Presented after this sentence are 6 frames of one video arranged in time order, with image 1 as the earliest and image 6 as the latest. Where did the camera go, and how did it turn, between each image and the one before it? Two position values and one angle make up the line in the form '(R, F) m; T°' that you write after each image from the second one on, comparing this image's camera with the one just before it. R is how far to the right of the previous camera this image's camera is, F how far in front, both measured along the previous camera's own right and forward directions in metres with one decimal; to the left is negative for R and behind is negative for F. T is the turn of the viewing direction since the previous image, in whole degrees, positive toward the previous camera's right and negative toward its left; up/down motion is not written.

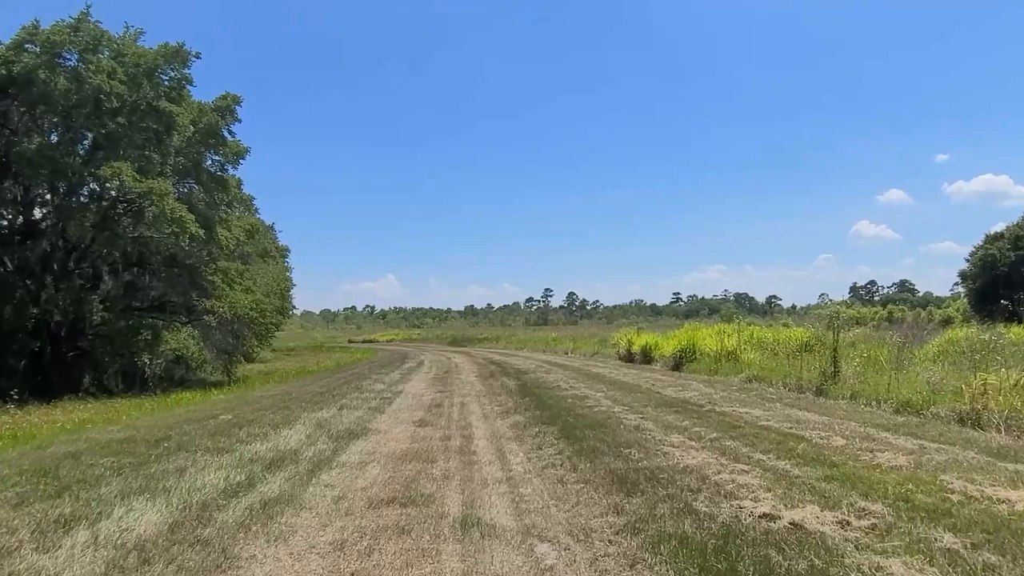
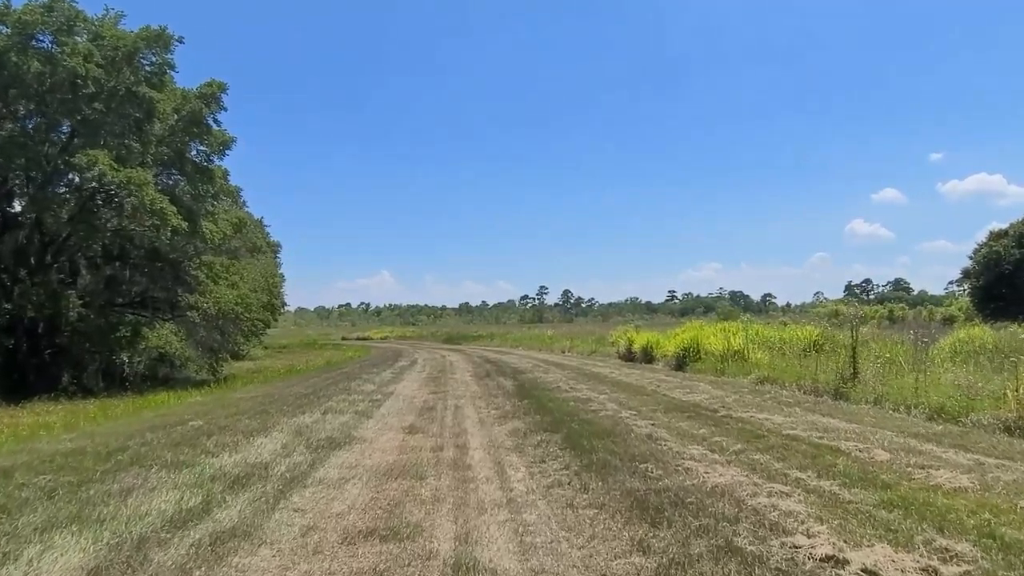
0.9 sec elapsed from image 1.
(-0.1, +1.0) m; 0°
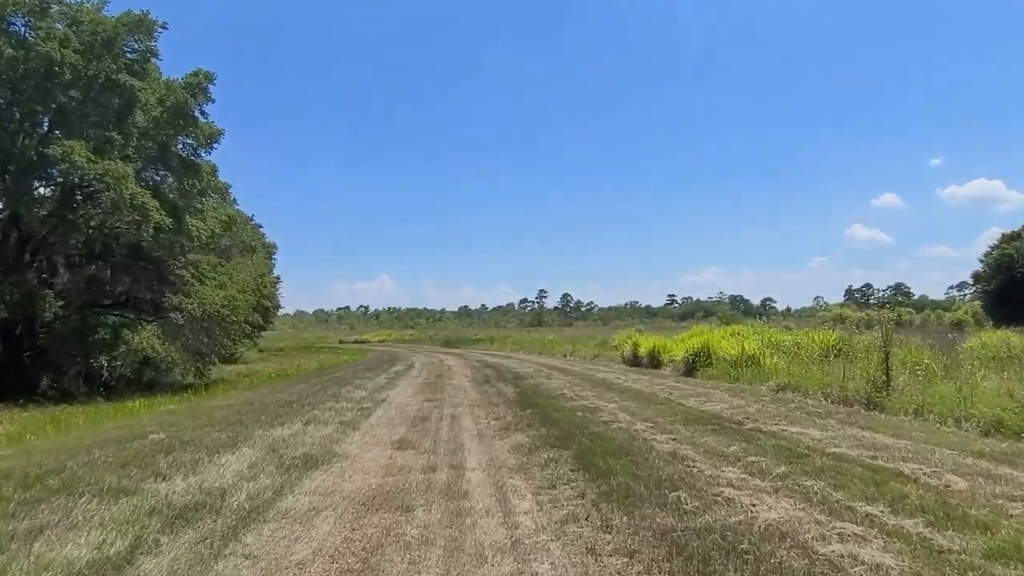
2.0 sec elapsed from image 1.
(-0.1, +1.2) m; 0°
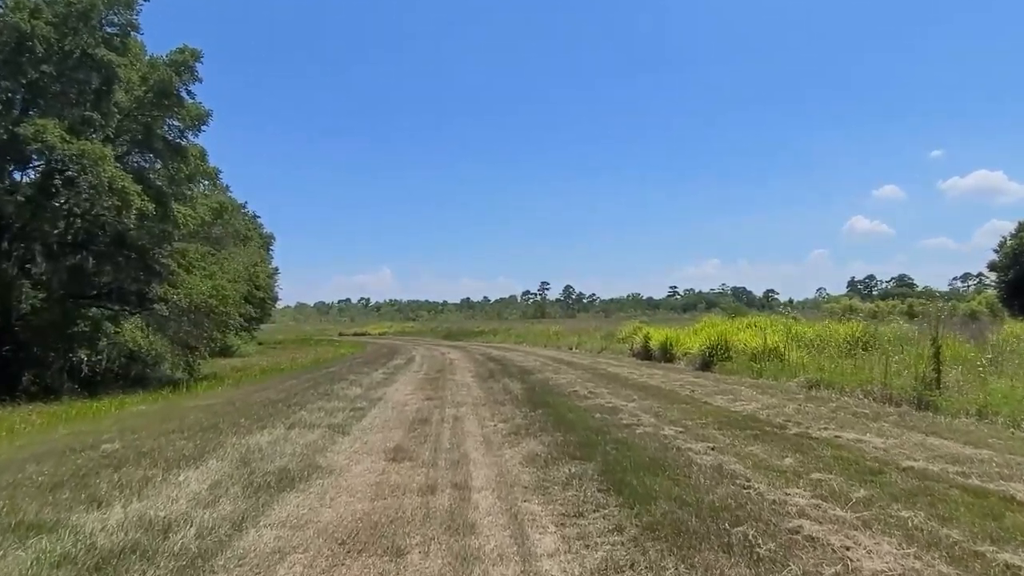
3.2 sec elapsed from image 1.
(-0.1, +1.3) m; 0°
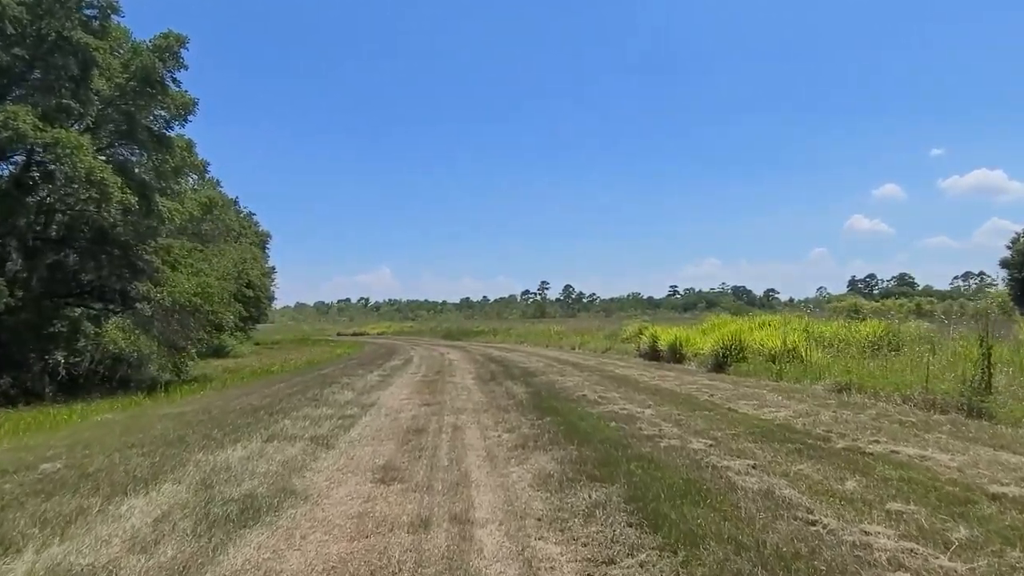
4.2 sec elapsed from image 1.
(-0.1, +1.2) m; 0°
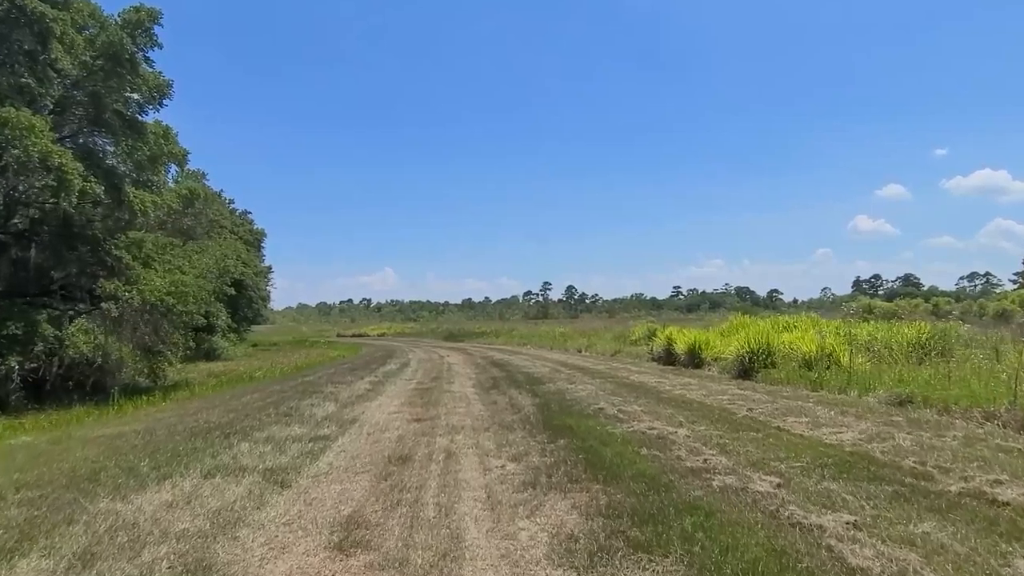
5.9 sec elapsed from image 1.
(0.0, +1.9) m; 0°
